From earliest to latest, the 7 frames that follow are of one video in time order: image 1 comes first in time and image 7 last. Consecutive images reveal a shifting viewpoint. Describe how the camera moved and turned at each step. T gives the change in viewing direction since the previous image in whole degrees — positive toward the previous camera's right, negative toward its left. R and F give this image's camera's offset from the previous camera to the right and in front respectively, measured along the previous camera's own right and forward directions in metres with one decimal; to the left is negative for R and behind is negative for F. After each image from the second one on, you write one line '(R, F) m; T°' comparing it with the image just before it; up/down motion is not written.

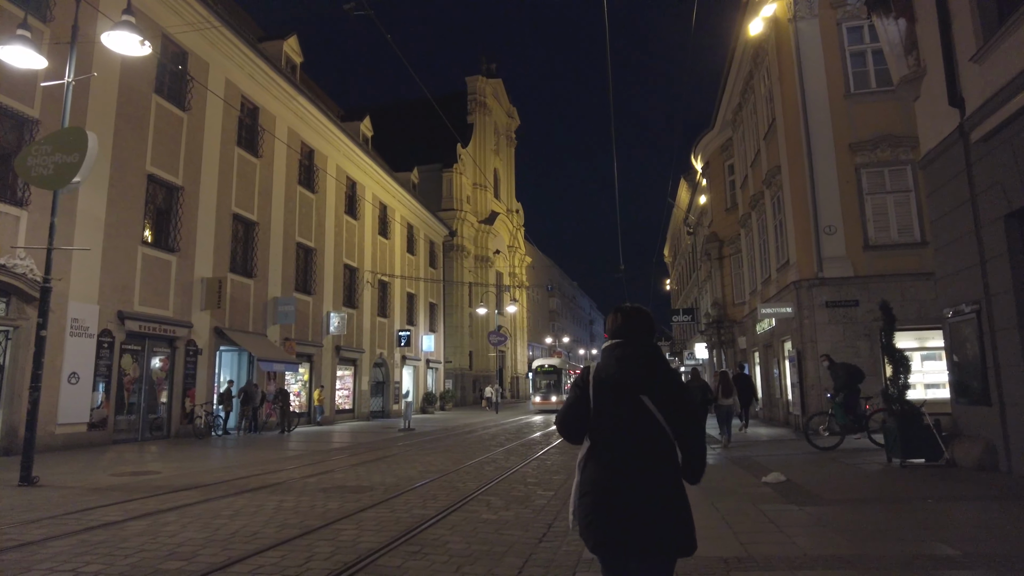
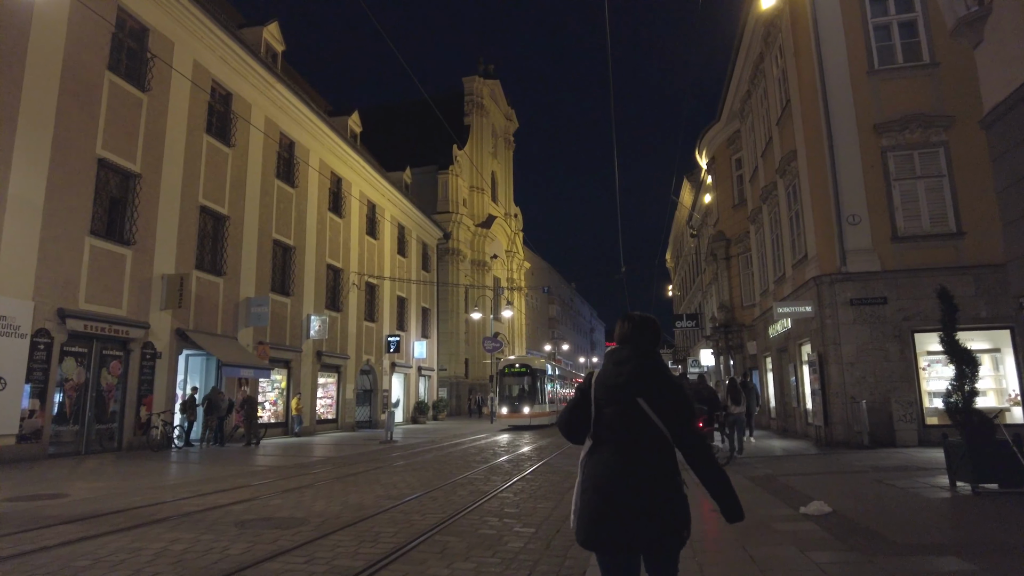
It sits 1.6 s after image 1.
(+0.3, +1.7) m; 0°
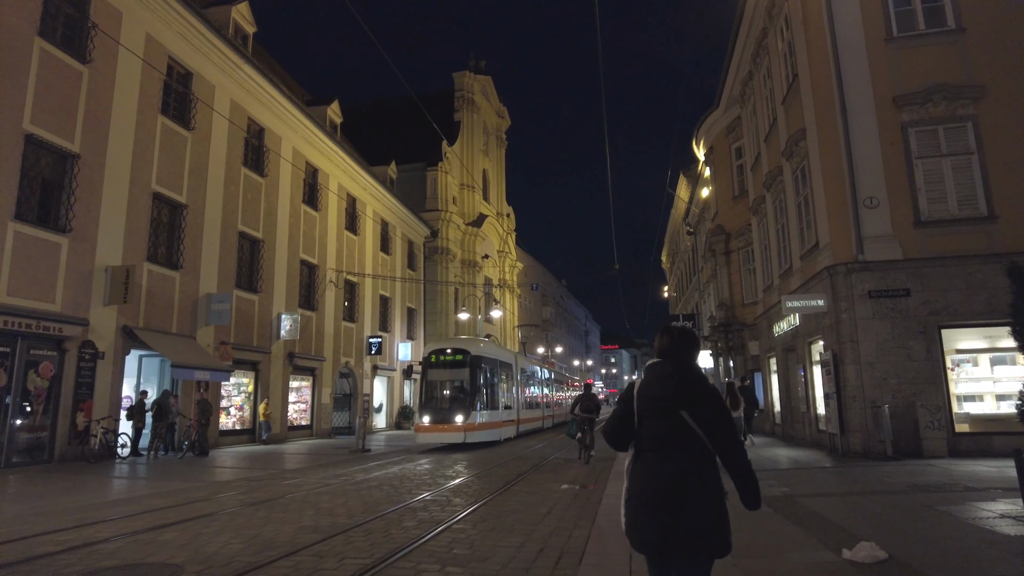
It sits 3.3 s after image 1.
(+0.4, +1.6) m; 0°
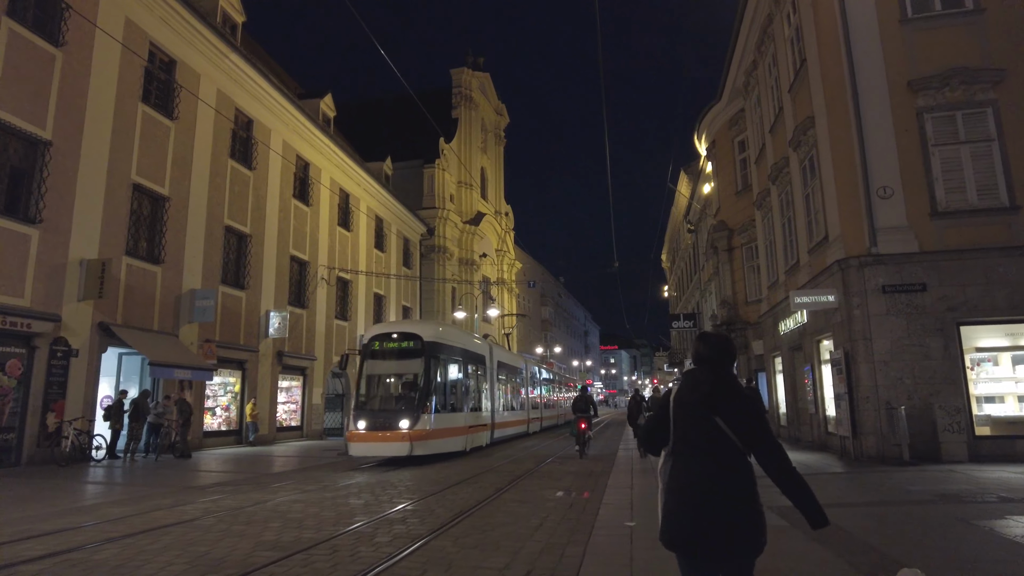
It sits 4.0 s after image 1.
(+0.1, +0.7) m; 0°
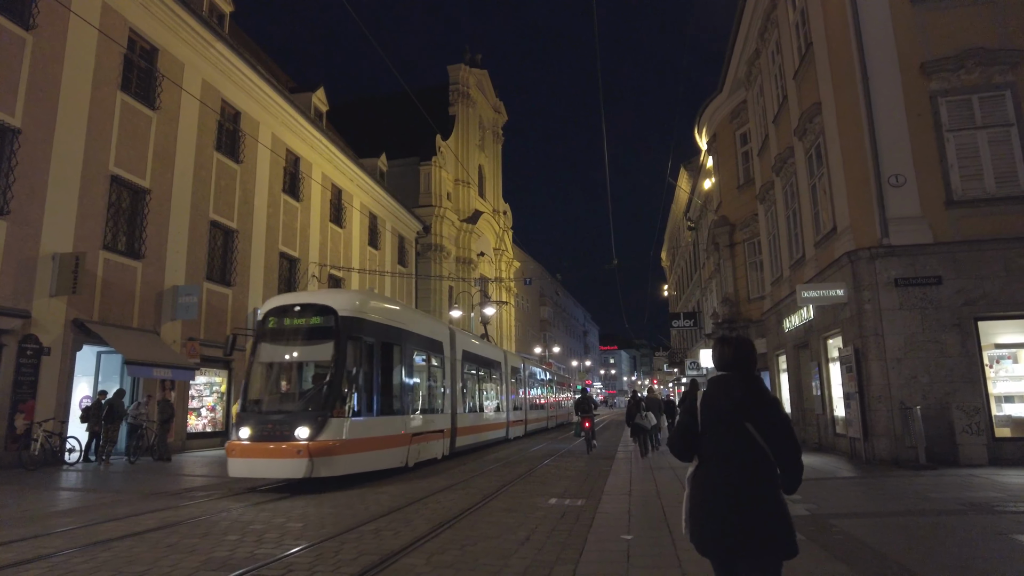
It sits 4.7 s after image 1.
(+0.2, +0.7) m; 0°
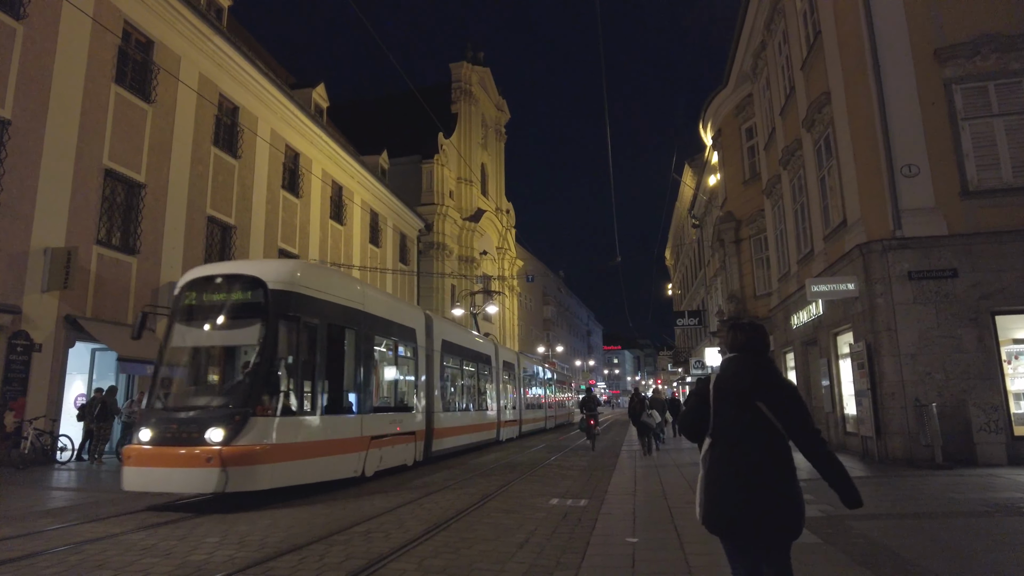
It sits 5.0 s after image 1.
(+0.1, +0.3) m; 0°
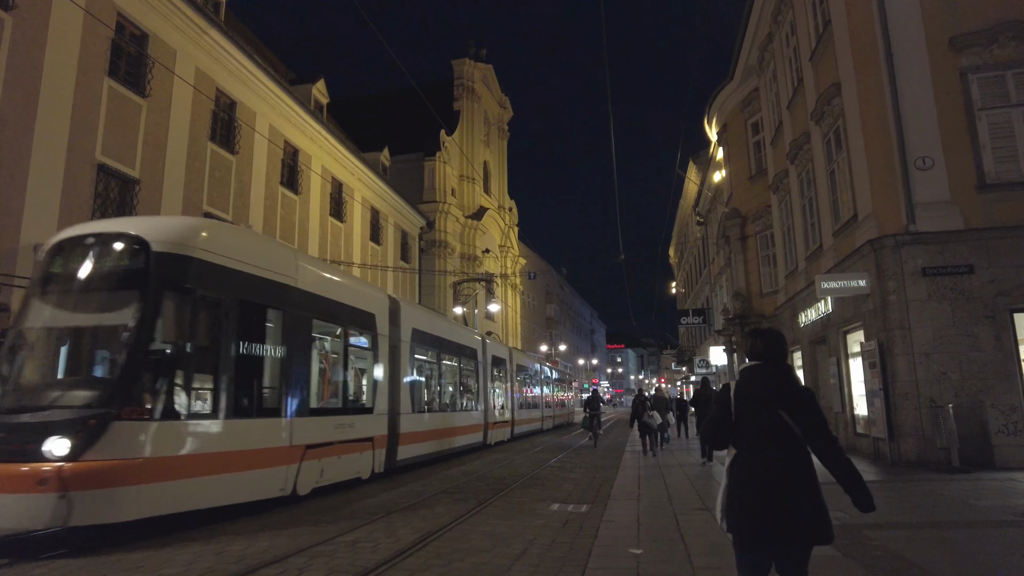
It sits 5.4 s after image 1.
(+0.1, +0.4) m; 0°
